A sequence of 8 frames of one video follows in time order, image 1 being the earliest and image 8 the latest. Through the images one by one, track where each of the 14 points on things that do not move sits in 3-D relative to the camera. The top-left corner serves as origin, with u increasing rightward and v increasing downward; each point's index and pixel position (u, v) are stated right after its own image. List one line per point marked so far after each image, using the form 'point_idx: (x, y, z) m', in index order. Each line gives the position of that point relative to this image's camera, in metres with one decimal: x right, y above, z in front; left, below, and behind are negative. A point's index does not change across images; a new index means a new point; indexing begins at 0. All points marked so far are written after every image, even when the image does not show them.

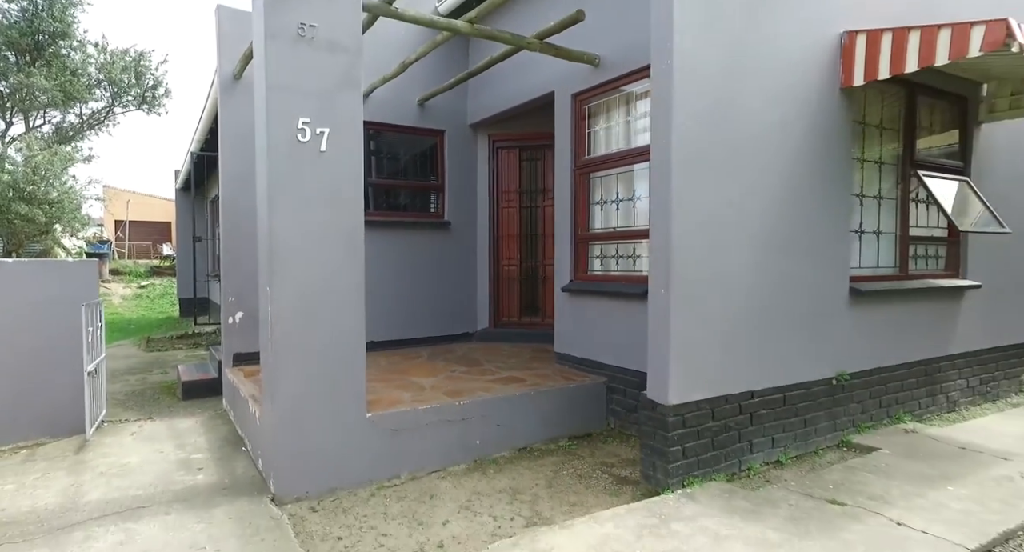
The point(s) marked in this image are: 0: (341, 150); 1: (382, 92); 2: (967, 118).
0: (-1.1, +0.8, +3.8) m
1: (-1.5, +2.1, +6.8) m
2: (+4.3, +1.5, +5.6) m
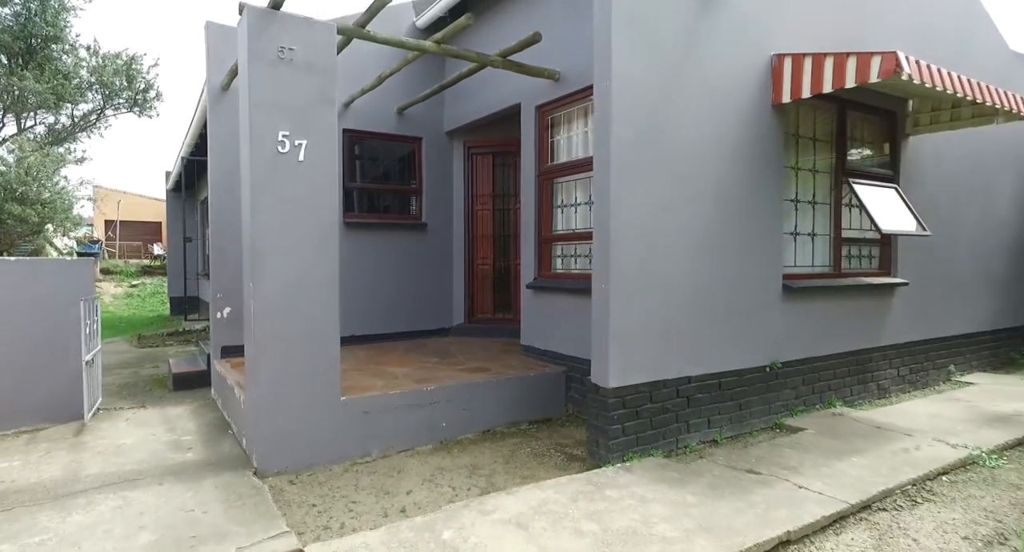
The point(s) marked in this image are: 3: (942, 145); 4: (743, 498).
0: (-1.4, +0.8, +4.2) m
1: (-1.8, +2.1, +7.3) m
2: (+4.0, +1.5, +6.1) m
3: (+4.7, +1.4, +6.5) m
4: (+1.4, -1.3, +3.5) m
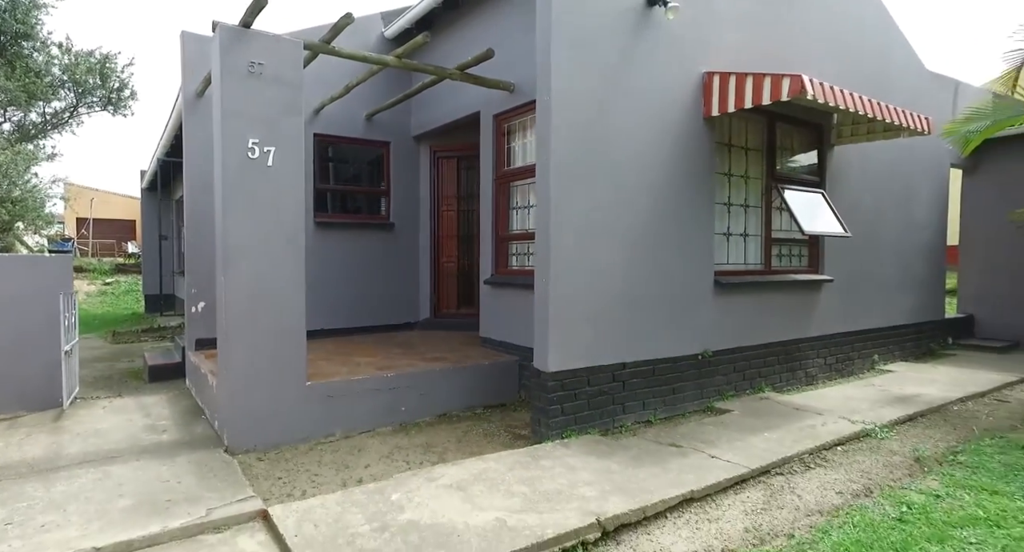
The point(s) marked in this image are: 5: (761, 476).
0: (-1.8, +0.9, +4.6) m
1: (-2.3, +2.2, +7.6) m
2: (+3.6, +1.5, +6.7) m
3: (+4.3, +1.5, +7.1) m
4: (+1.0, -1.3, +4.0) m
5: (+1.7, -1.3, +4.0) m
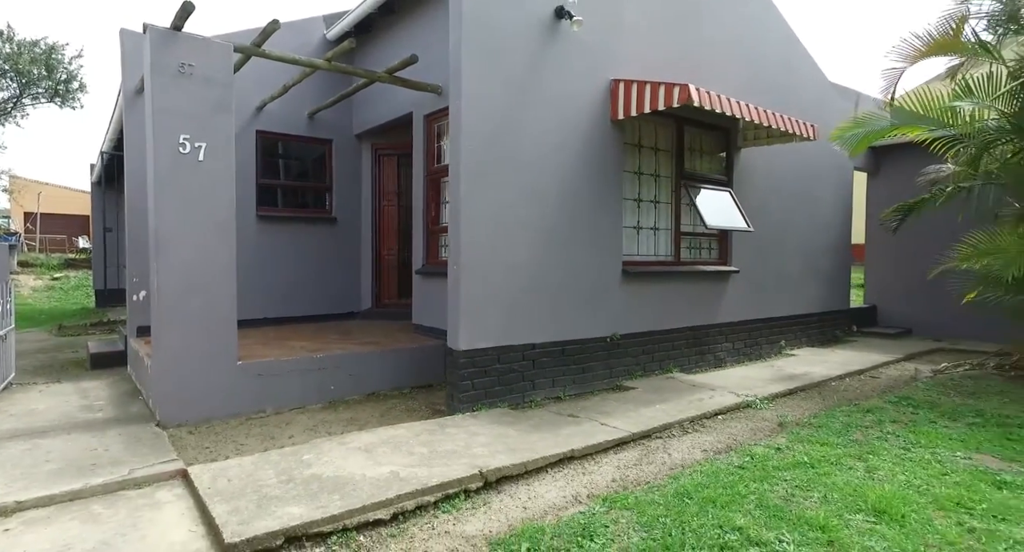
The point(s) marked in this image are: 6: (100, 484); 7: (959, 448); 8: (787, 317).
0: (-2.5, +1.0, +5.0) m
1: (-3.2, +2.3, +8.0) m
2: (+2.7, +1.6, +7.3) m
3: (+3.4, +1.6, +7.8) m
4: (+0.3, -1.2, +4.5) m
5: (+1.0, -1.2, +4.5) m
6: (-2.5, -1.2, +3.6) m
7: (+3.1, -1.2, +4.1) m
8: (+3.9, -0.6, +8.3) m
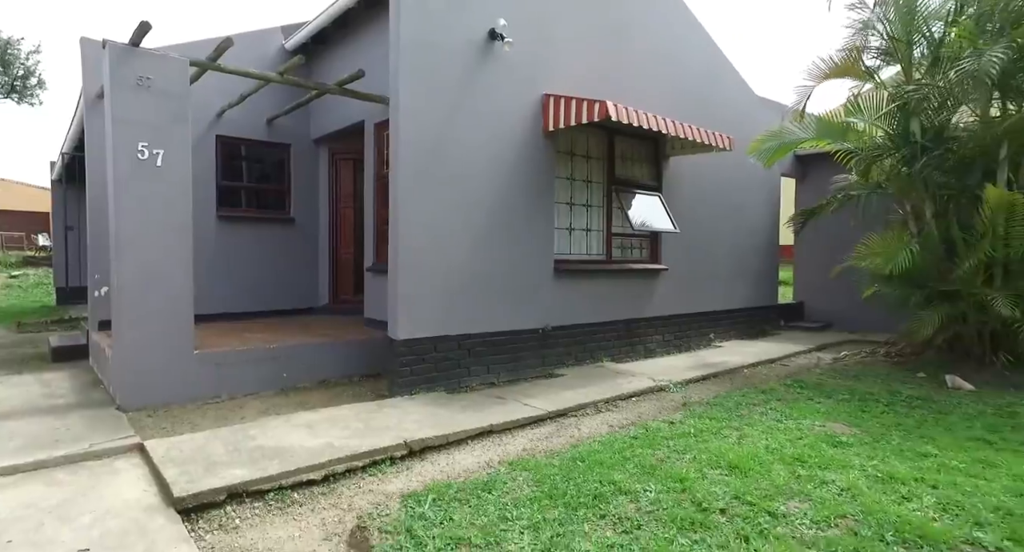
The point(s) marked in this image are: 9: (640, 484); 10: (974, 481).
0: (-3.1, +1.0, +5.4) m
1: (-3.9, +2.3, +8.4) m
2: (+2.0, +1.7, +8.0) m
3: (+2.7, +1.6, +8.5) m
4: (-0.3, -1.2, +5.1) m
5: (+0.4, -1.2, +5.1) m
6: (-3.0, -1.2, +4.0) m
7: (+2.5, -1.1, +4.8) m
8: (+3.2, -0.5, +9.0) m
9: (+0.8, -1.2, +3.5) m
10: (+2.7, -1.2, +3.5) m
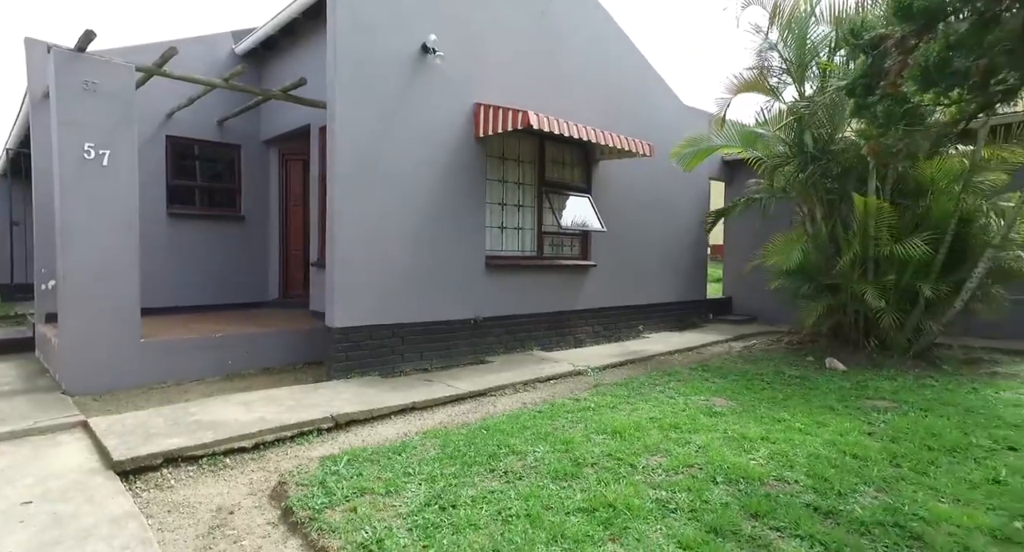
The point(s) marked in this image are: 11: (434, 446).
0: (-3.8, +1.1, +5.8) m
1: (-4.8, +2.4, +8.7) m
2: (+1.1, +1.7, +8.6) m
3: (+1.8, +1.7, +9.2) m
4: (-1.0, -1.1, +5.6) m
5: (-0.3, -1.1, +5.6) m
6: (-3.7, -1.1, +4.4) m
7: (+1.8, -1.1, +5.5) m
8: (+2.2, -0.5, +9.7) m
9: (+0.1, -1.2, +4.1) m
10: (+2.0, -1.1, +4.1) m
11: (-0.6, -1.2, +4.2) m
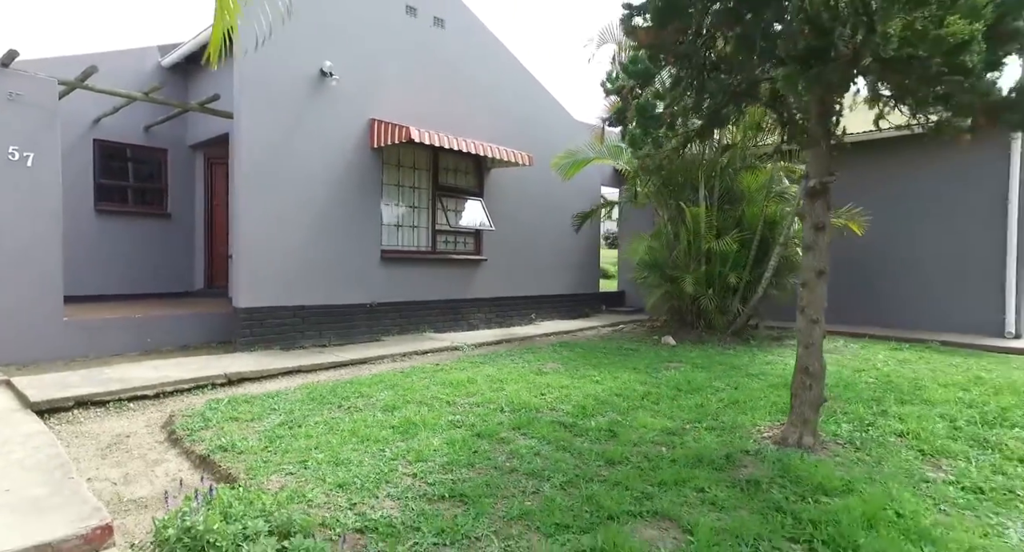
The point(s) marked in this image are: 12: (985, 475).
0: (-5.3, +1.2, +6.7) m
1: (-6.4, +2.5, +9.5) m
2: (-0.5, +1.8, +9.8) m
3: (+0.1, +1.8, +10.4) m
4: (-2.4, -0.9, +6.7) m
5: (-1.8, -1.0, +6.7) m
6: (-5.0, -1.0, +5.2) m
7: (+0.4, -1.0, +6.7) m
8: (+0.5, -0.4, +11.0) m
9: (-1.2, -1.0, +5.2) m
10: (+0.7, -1.0, +5.4) m
11: (-1.9, -1.1, +5.3) m
12: (+2.6, -1.1, +3.3) m
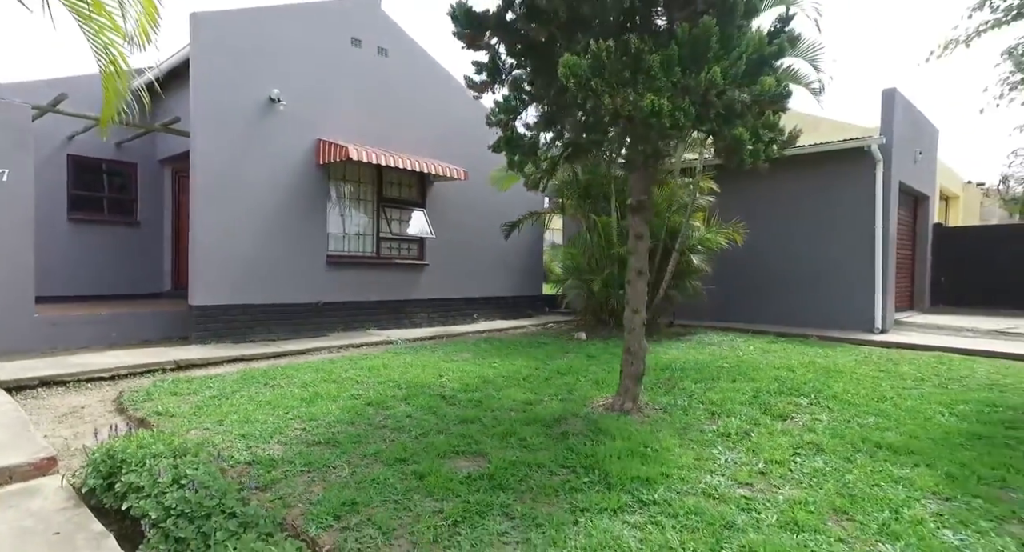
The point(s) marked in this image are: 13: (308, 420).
0: (-6.3, +1.2, +7.6) m
1: (-7.5, +2.5, +10.4) m
2: (-1.6, +1.8, +10.8) m
3: (-1.0, +1.7, +11.4) m
4: (-3.4, -1.0, +7.6) m
5: (-2.8, -1.0, +7.7) m
6: (-6.0, -1.0, +6.1) m
7: (-0.6, -1.0, +7.7) m
8: (-0.6, -0.5, +12.0) m
9: (-2.2, -1.0, +6.2) m
10: (-0.3, -1.0, +6.4) m
11: (-2.9, -1.1, +6.2) m
12: (+1.6, -1.1, +4.3) m
13: (-1.6, -1.1, +4.5) m
